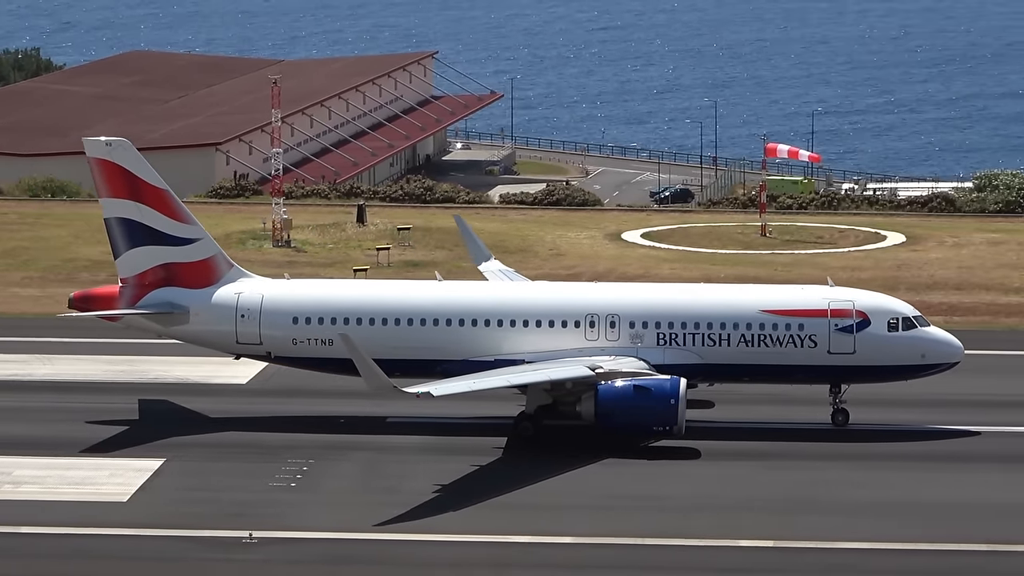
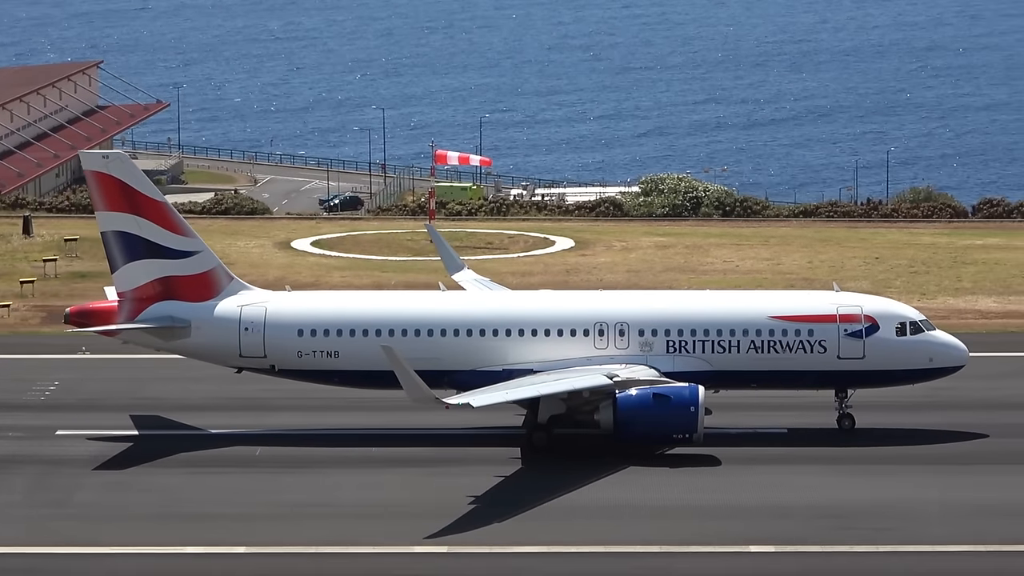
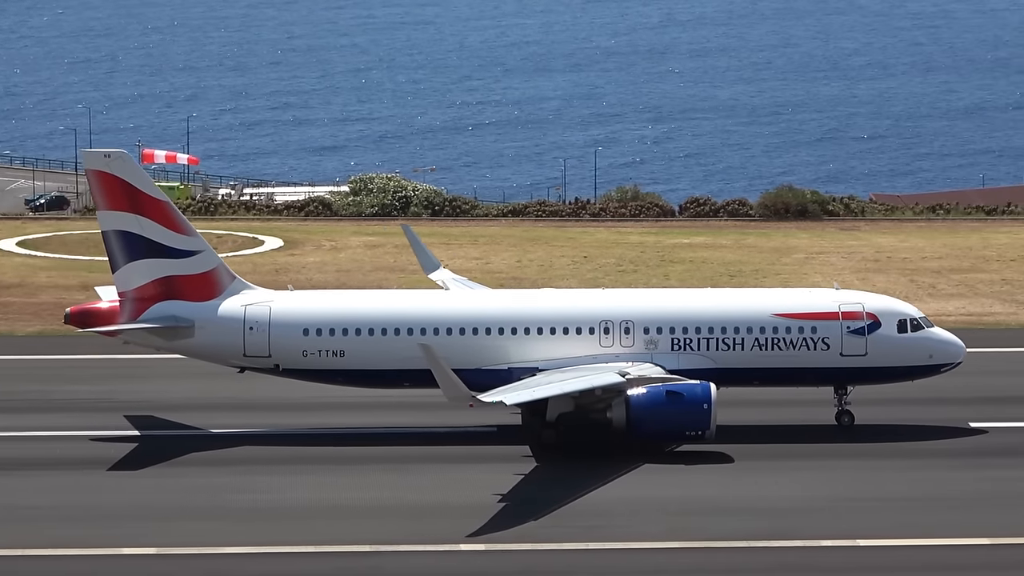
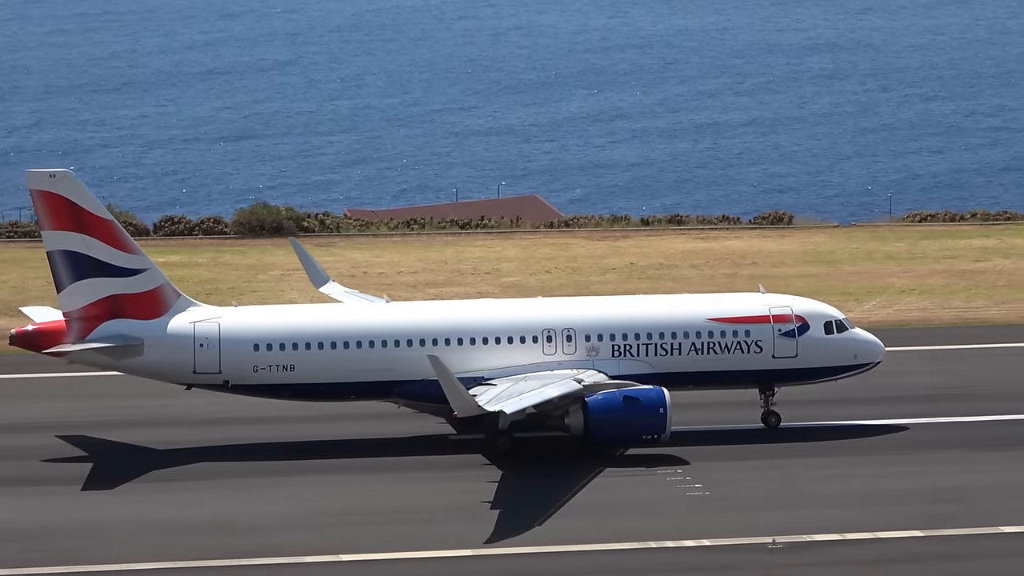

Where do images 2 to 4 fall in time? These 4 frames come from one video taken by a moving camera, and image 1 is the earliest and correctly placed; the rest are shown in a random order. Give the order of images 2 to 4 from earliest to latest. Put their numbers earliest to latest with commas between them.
2, 3, 4
